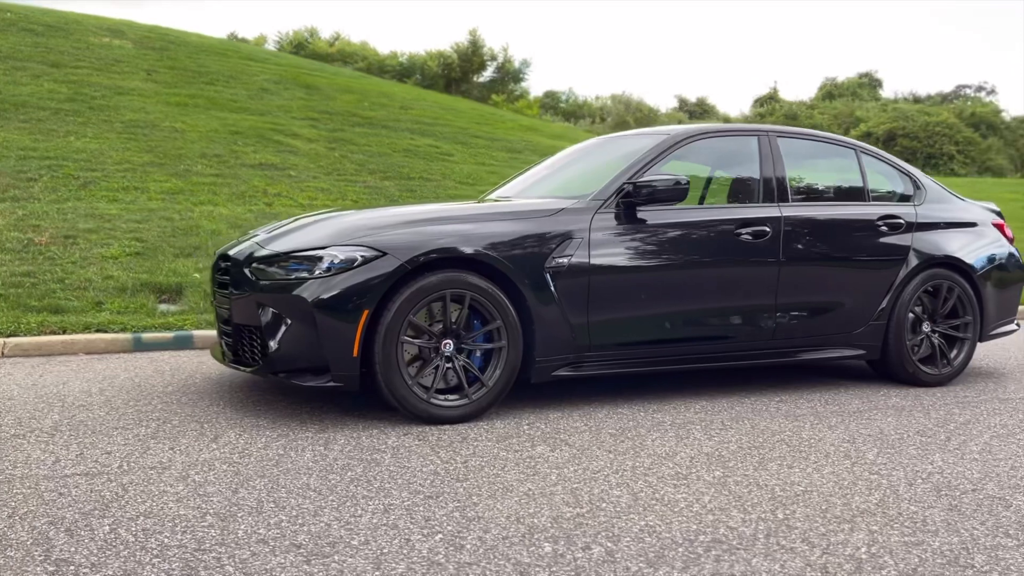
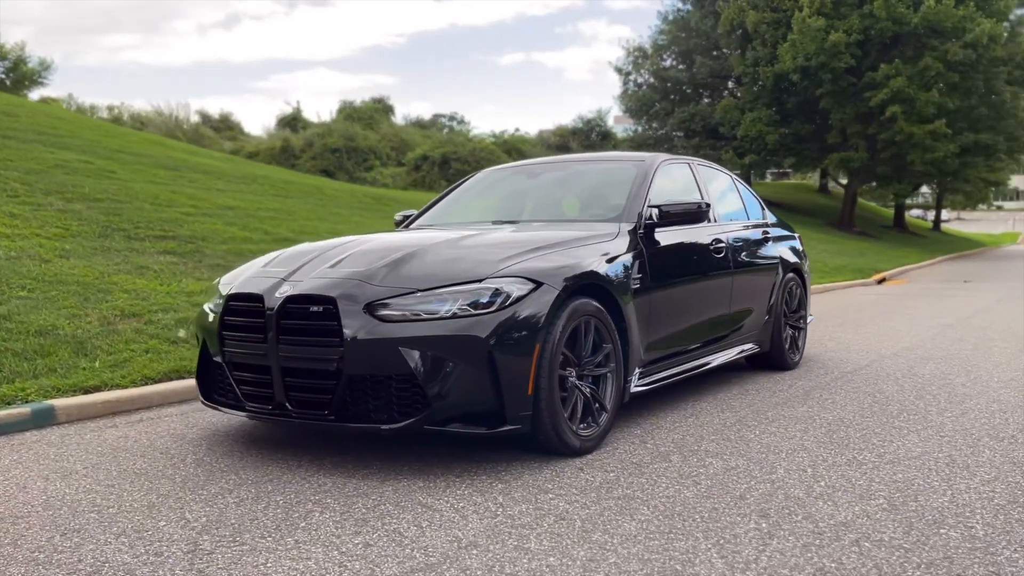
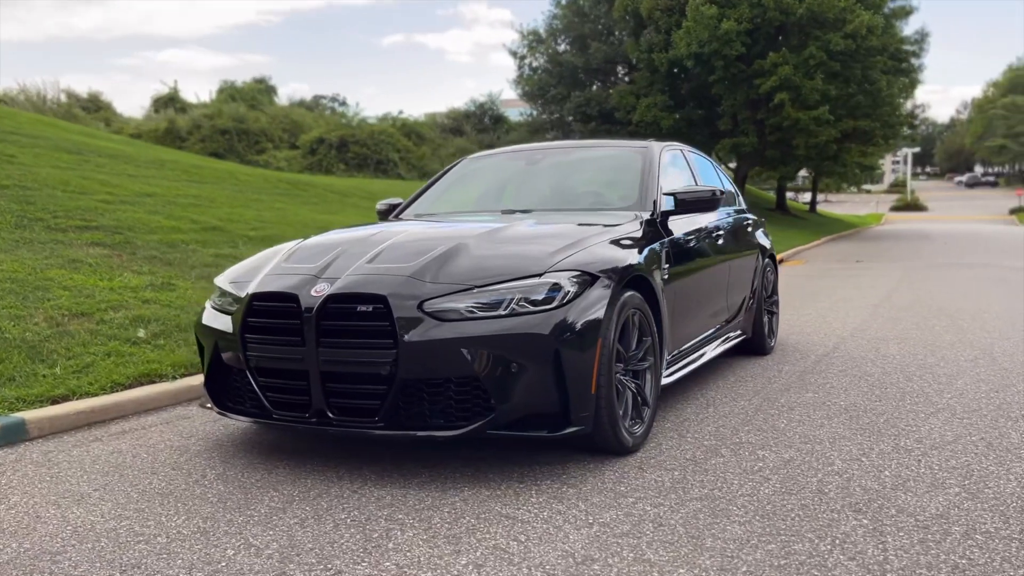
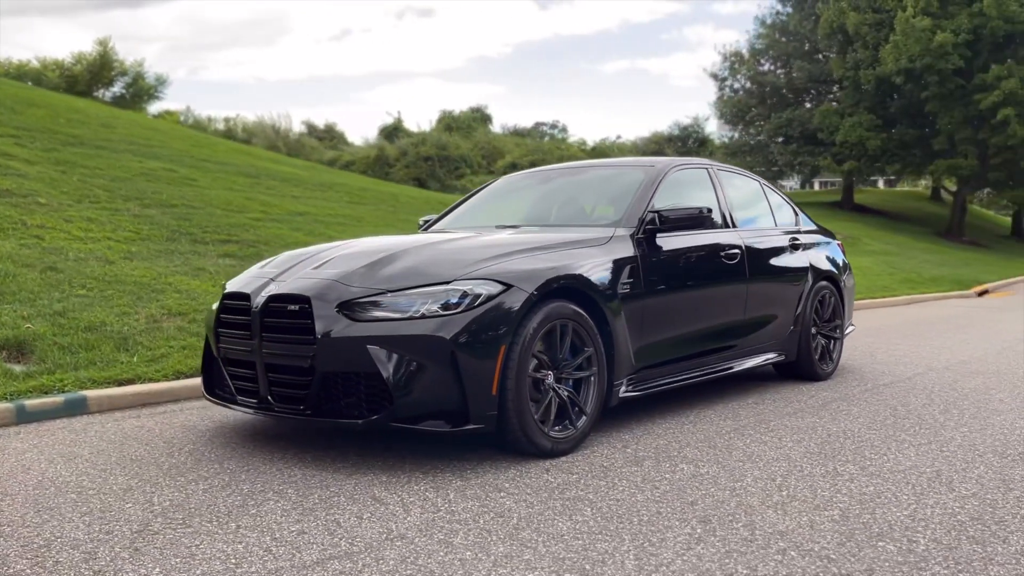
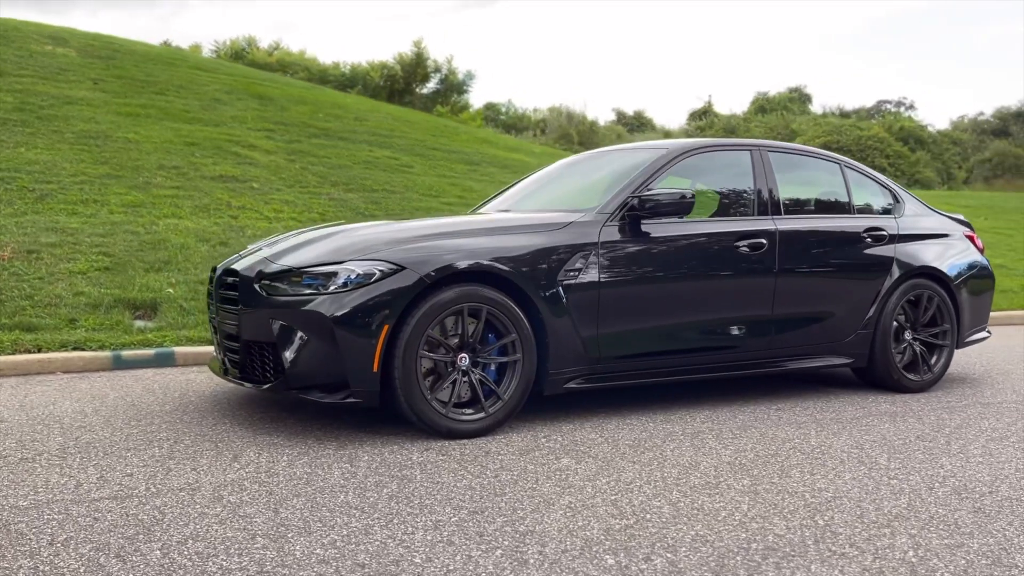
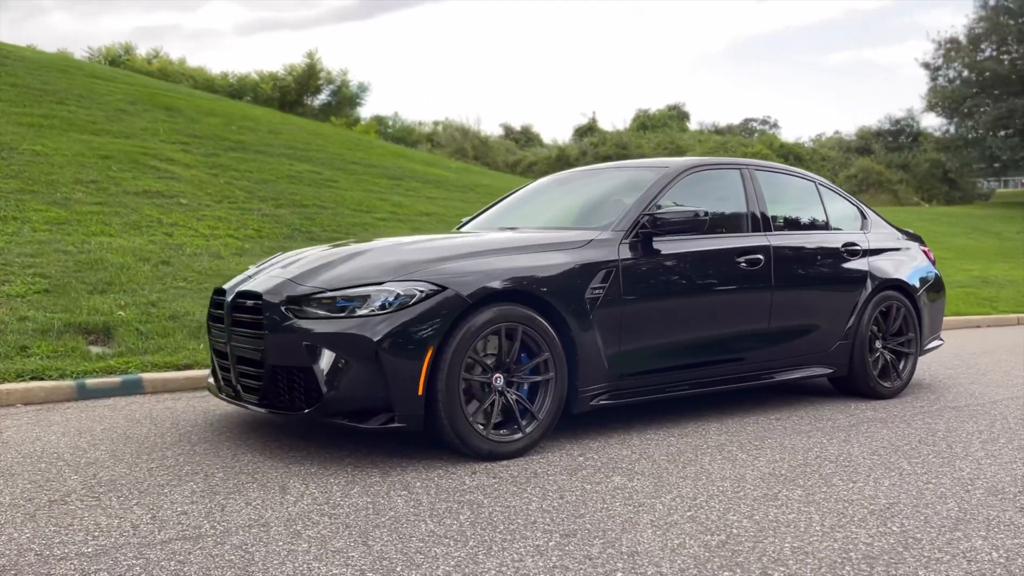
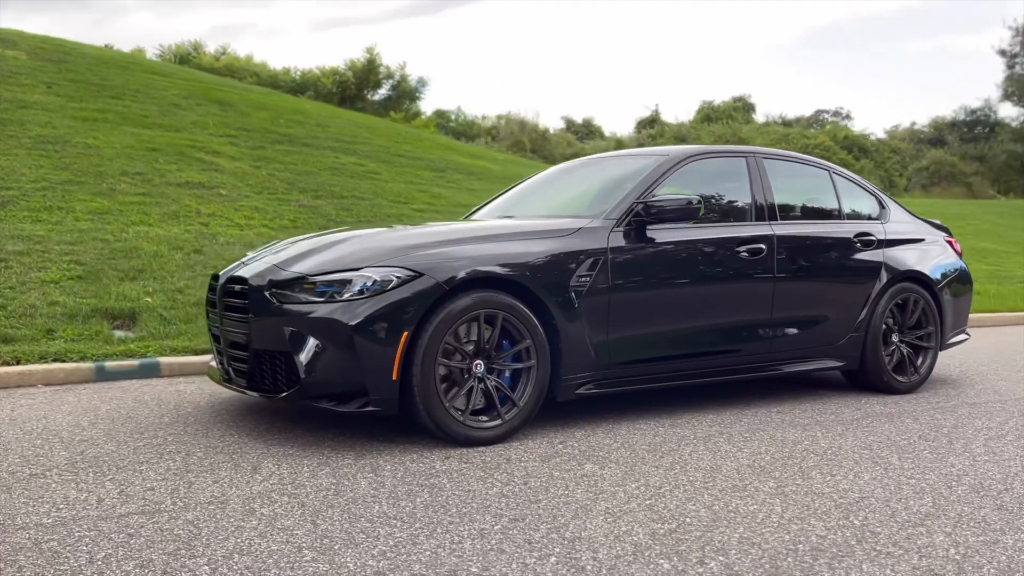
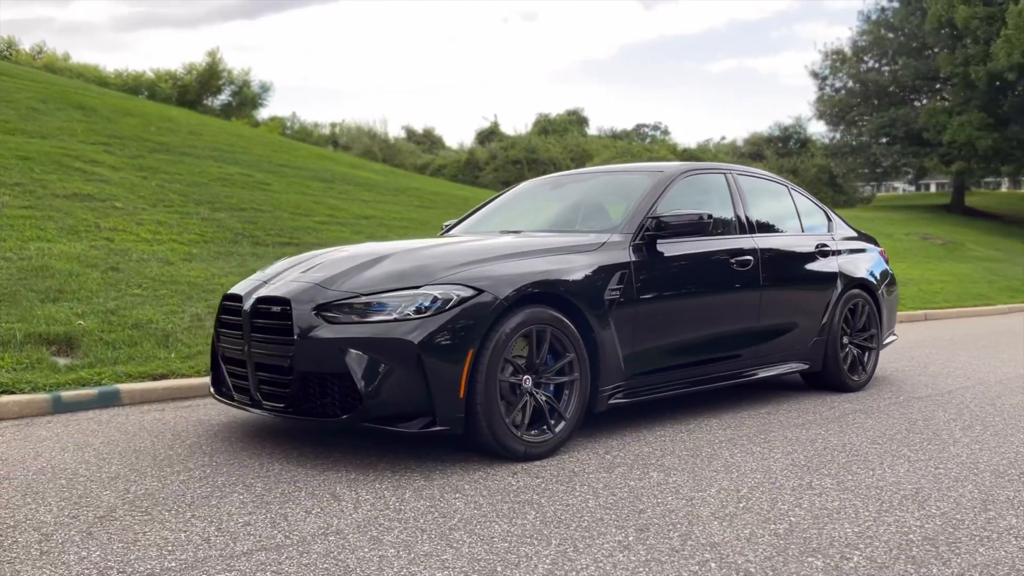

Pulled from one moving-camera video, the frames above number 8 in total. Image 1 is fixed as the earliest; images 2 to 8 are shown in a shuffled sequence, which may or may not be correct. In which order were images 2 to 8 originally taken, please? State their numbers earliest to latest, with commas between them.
5, 7, 6, 8, 4, 2, 3
